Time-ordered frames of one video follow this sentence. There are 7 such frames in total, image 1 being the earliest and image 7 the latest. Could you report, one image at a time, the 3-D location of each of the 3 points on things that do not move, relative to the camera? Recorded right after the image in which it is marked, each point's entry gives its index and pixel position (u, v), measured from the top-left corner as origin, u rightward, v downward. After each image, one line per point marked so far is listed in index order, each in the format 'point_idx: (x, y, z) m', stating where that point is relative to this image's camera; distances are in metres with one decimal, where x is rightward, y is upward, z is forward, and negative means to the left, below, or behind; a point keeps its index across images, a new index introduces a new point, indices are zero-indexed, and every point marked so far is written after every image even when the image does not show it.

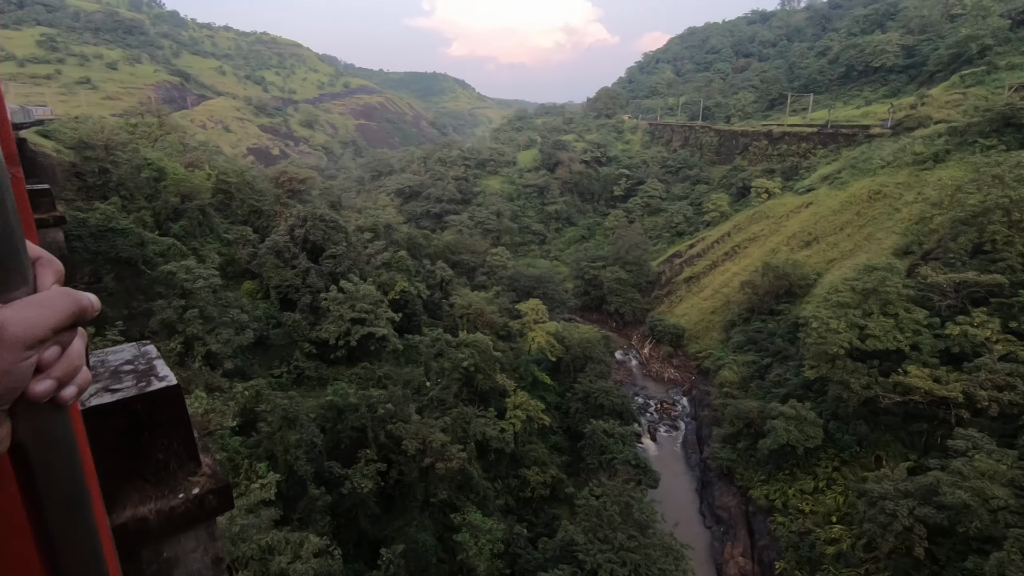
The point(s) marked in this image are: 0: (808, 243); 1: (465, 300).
0: (+10.7, +1.6, +19.8) m
1: (-1.3, -0.3, +15.5) m
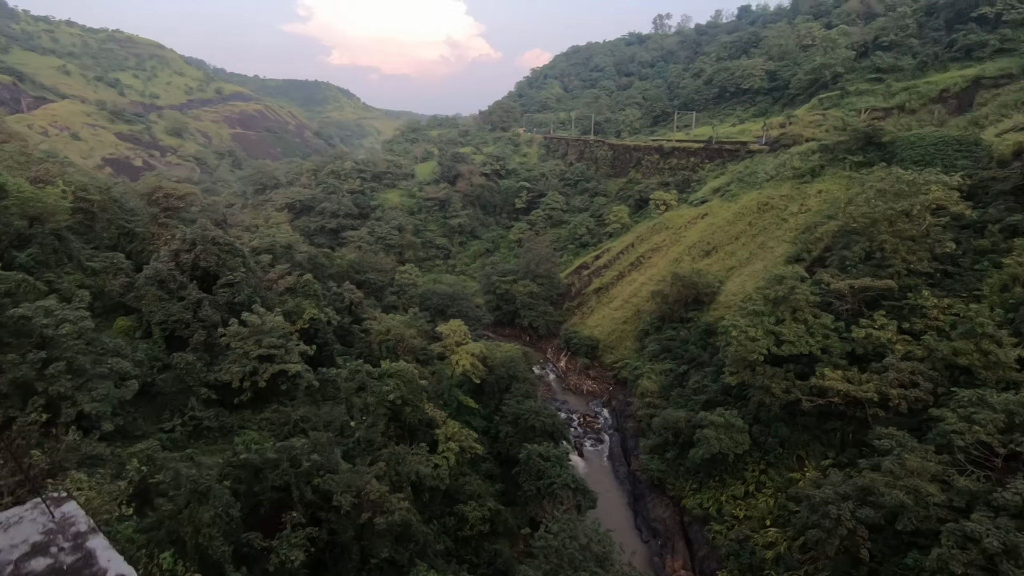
0: (+7.5, +1.4, +20.9) m
1: (-3.4, -1.0, +14.3) m
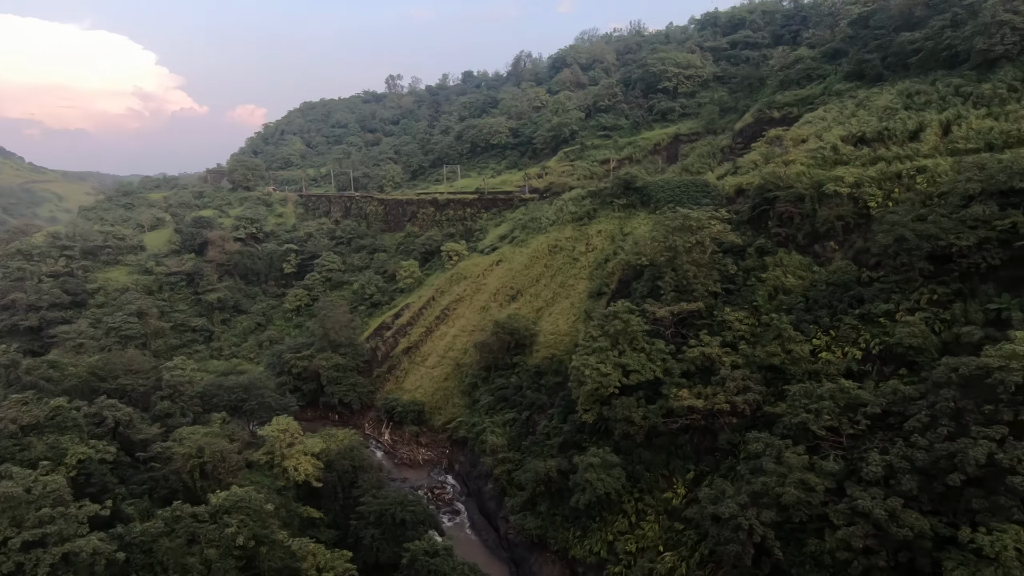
0: (+0.1, -0.3, +21.7) m
1: (-6.5, -3.1, +10.9) m
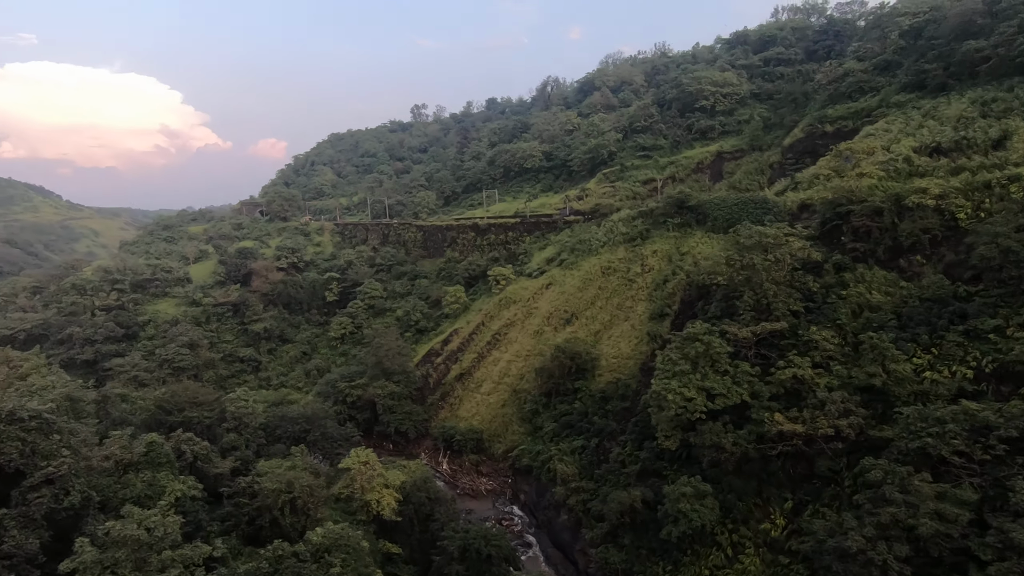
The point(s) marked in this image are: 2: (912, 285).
0: (+2.2, -1.2, +21.3) m
1: (-4.7, -3.7, +10.7) m
2: (+9.6, +0.1, +13.2) m
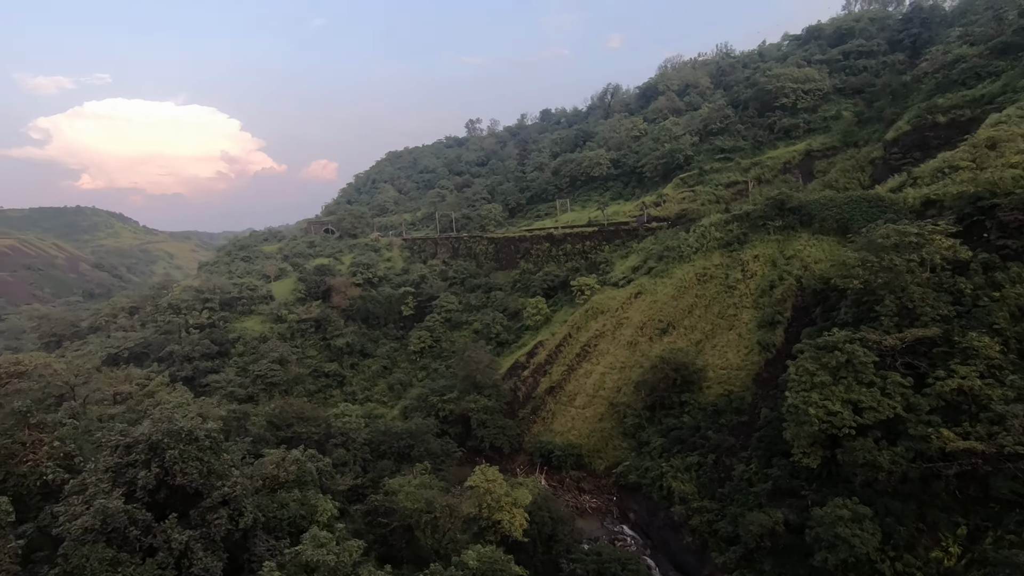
0: (+5.7, -1.6, +20.5) m
1: (-2.0, -4.0, +10.4) m
2: (+12.3, +0.1, +11.8) m
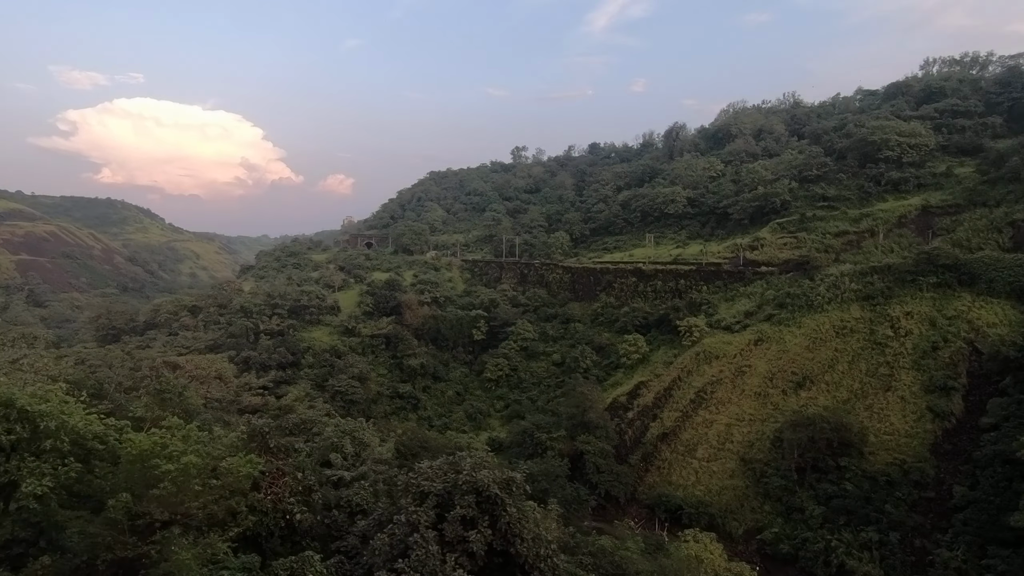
0: (+10.0, -3.3, +19.0) m
1: (+2.0, -4.5, +8.9) m
2: (+16.7, -1.8, +10.3) m
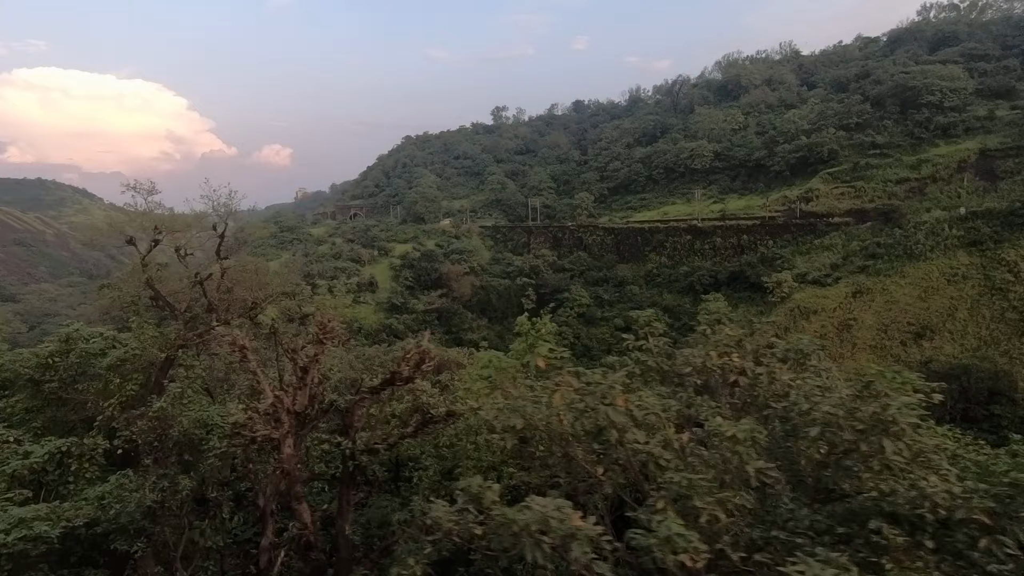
0: (+13.9, -1.6, +18.7) m
1: (+6.9, -3.8, +8.1) m
2: (+21.2, -0.2, +10.6) m
